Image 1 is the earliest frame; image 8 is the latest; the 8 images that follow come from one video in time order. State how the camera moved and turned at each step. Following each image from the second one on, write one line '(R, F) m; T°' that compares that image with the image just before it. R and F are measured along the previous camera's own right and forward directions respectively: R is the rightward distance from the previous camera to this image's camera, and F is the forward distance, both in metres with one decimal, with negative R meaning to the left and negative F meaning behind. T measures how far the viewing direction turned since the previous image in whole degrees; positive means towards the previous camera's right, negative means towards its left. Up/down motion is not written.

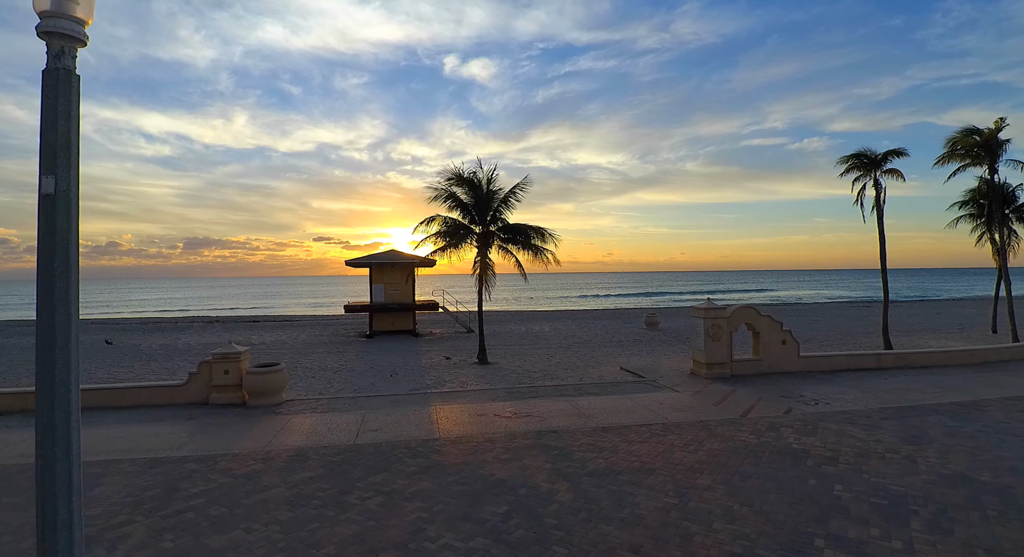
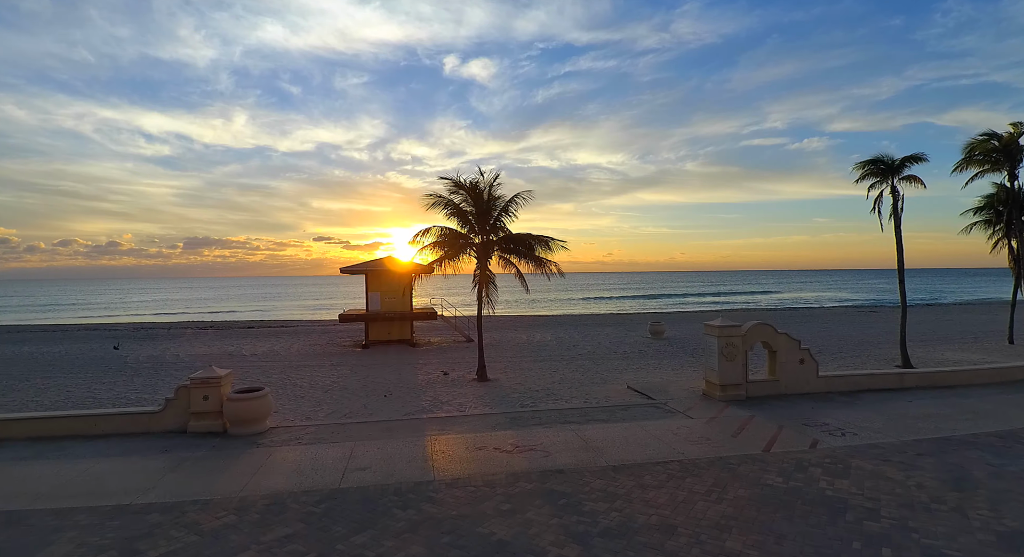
(0.0, +0.5) m; 0°
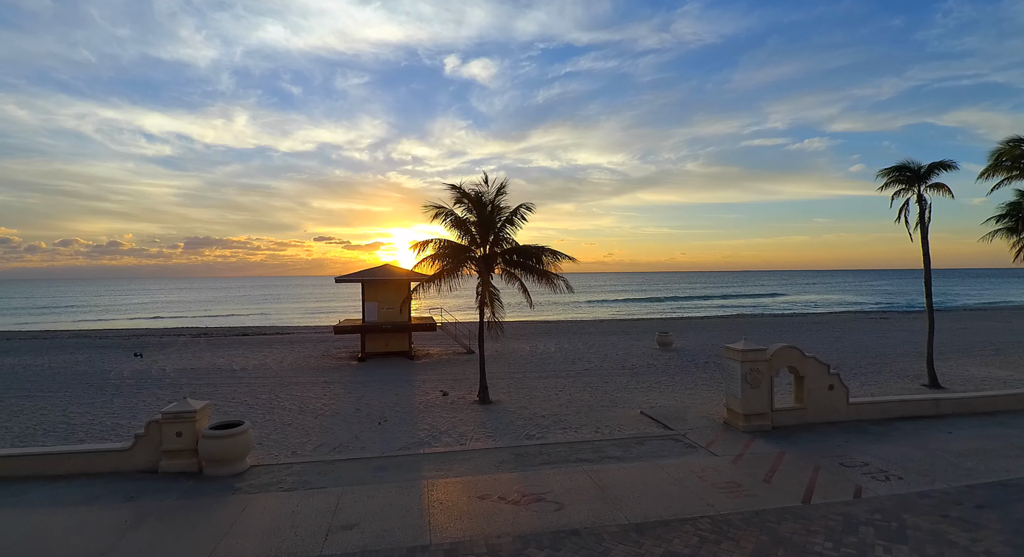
(-0.1, +0.7) m; 0°
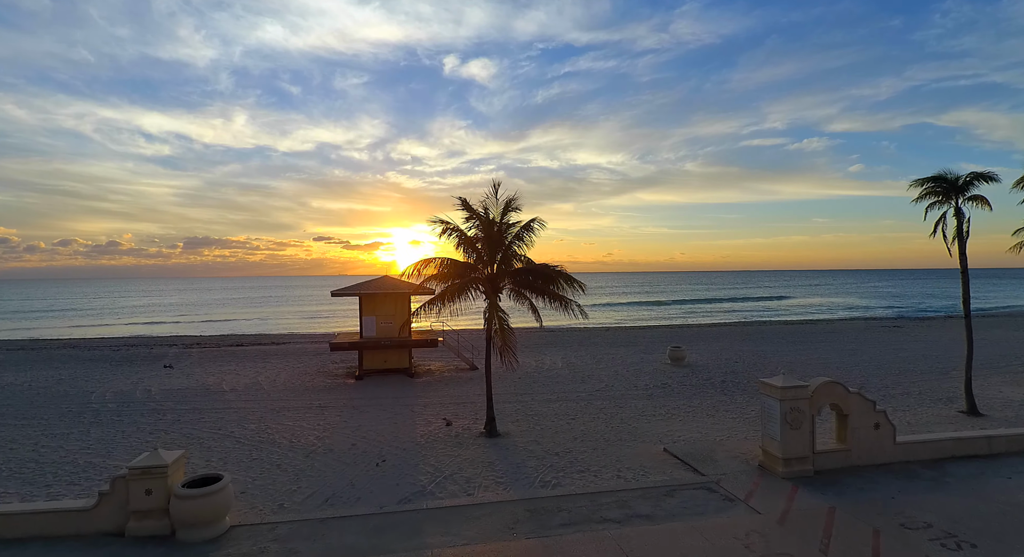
(-0.2, +0.8) m; 0°
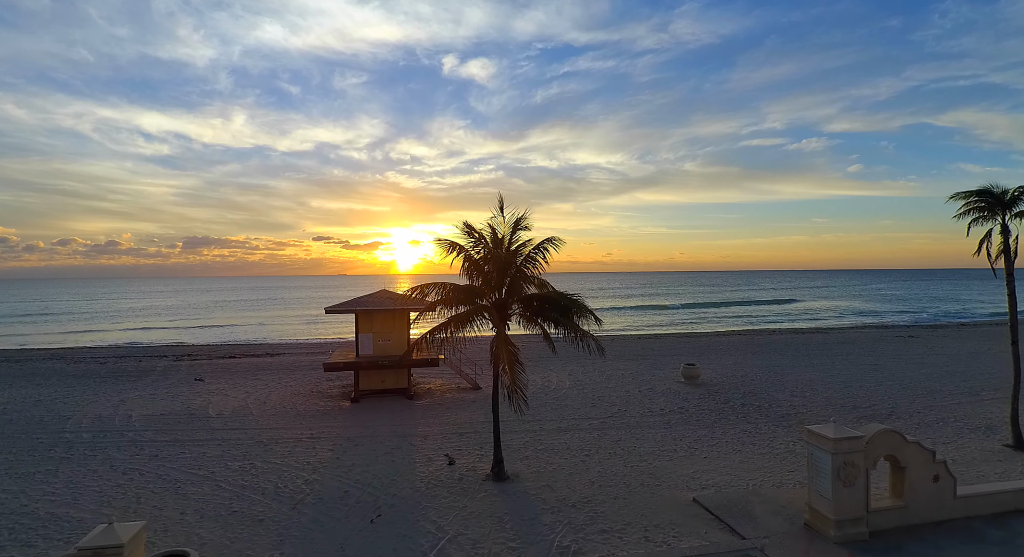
(-0.2, +0.9) m; 0°
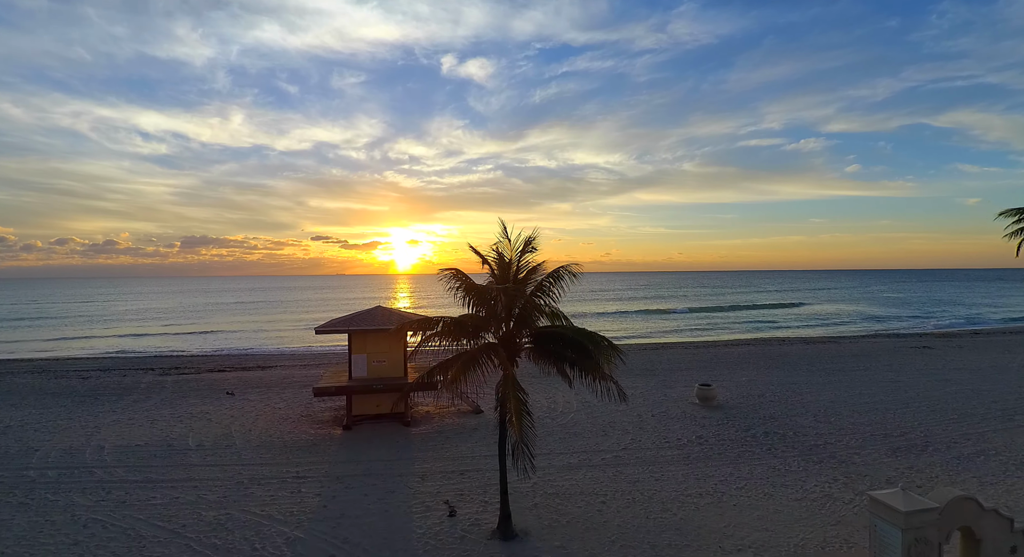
(-0.1, +0.9) m; 0°
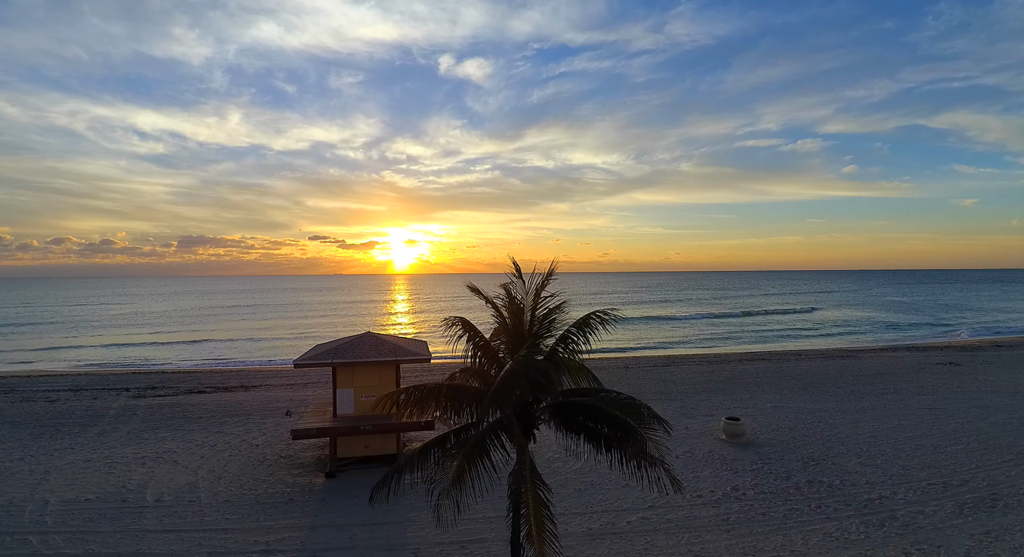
(-0.2, +1.5) m; 0°
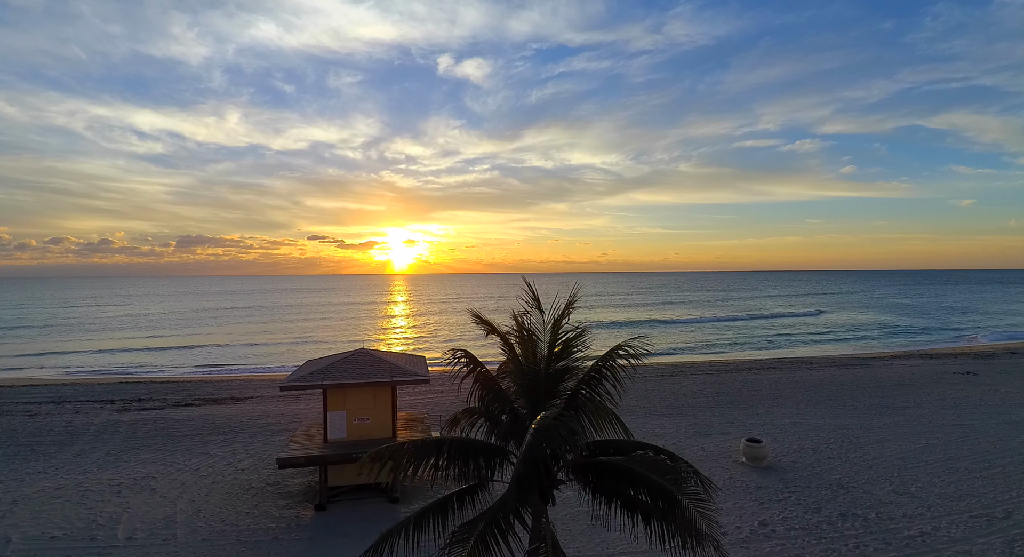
(-0.1, +0.9) m; 0°
